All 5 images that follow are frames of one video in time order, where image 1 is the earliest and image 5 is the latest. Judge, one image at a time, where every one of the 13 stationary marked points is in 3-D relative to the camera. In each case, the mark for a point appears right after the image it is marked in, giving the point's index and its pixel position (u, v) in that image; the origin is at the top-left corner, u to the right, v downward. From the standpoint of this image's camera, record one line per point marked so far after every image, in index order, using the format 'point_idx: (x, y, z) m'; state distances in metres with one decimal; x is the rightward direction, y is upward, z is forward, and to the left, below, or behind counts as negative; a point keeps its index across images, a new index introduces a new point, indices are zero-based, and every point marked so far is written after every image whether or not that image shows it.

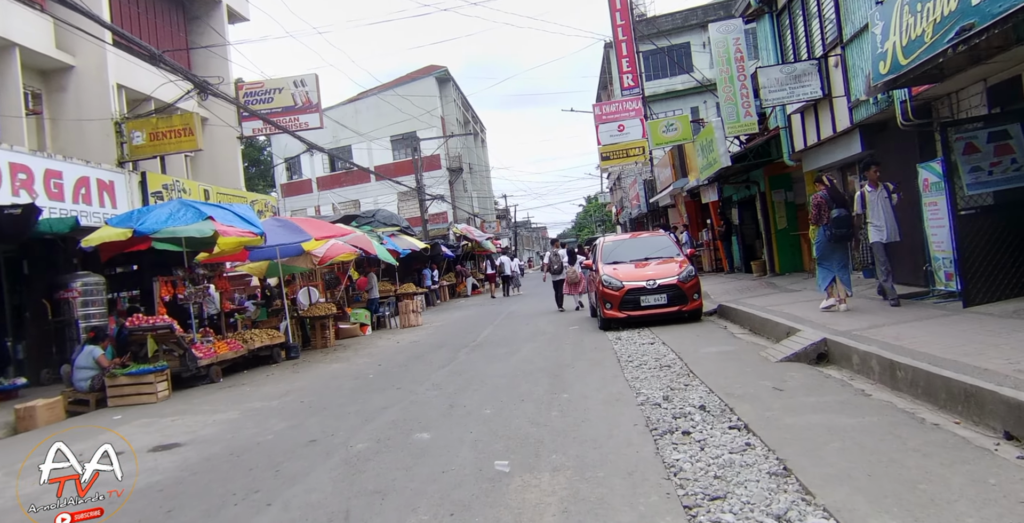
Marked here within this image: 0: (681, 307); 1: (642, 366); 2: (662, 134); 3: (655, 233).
0: (+2.9, -0.8, +10.6) m
1: (+1.5, -1.2, +7.3) m
2: (+3.9, +3.3, +16.3) m
3: (+2.9, +0.6, +12.8) m
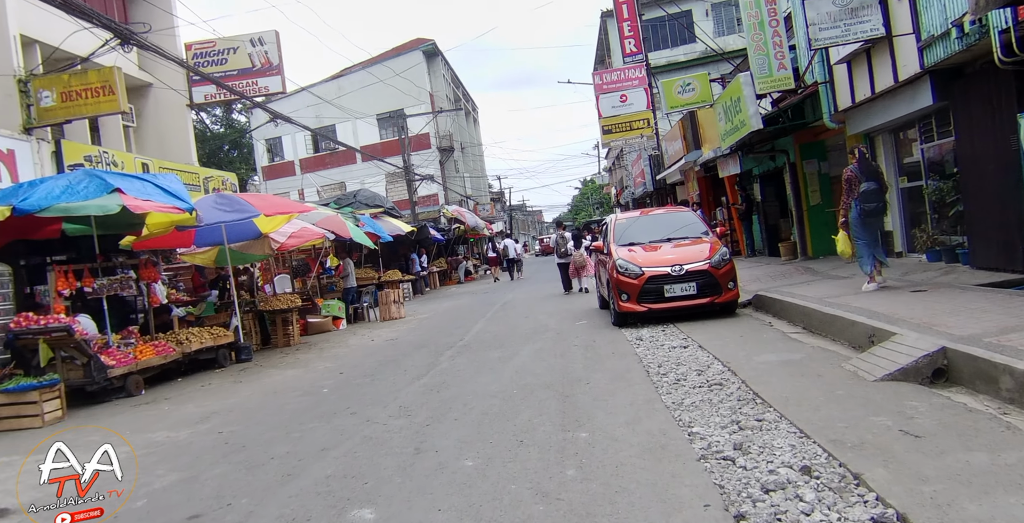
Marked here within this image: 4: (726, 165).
0: (+2.7, -0.5, +8.7) m
1: (+1.4, -1.0, +5.4) m
2: (+3.7, +3.7, +14.2) m
3: (+2.8, +0.9, +10.8) m
4: (+5.2, +2.4, +15.5) m
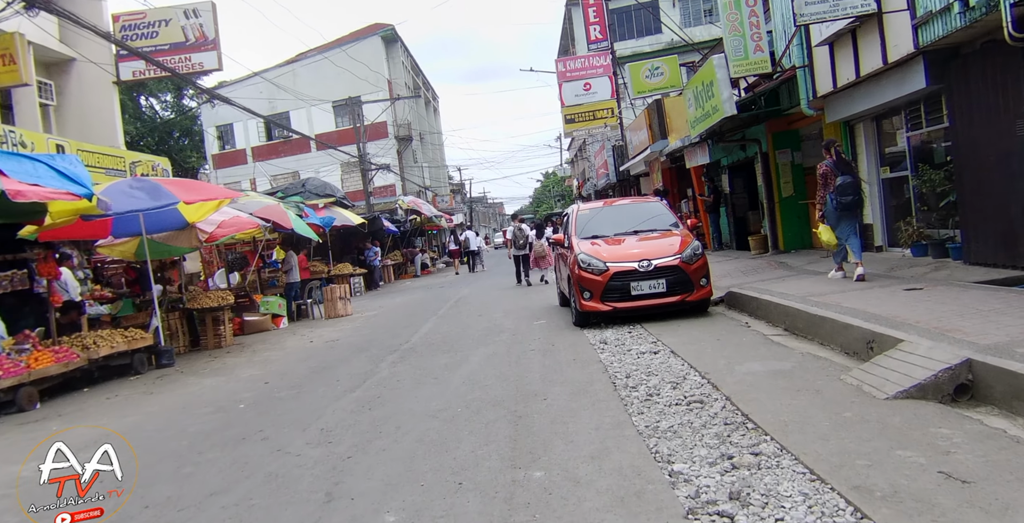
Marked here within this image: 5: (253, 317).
0: (+2.1, -0.4, +7.9) m
1: (+1.0, -1.0, +4.5) m
2: (+2.8, +3.8, +13.4) m
3: (+2.1, +1.0, +10.0) m
4: (+4.2, +2.5, +14.9) m
5: (-5.1, -1.1, +12.6) m
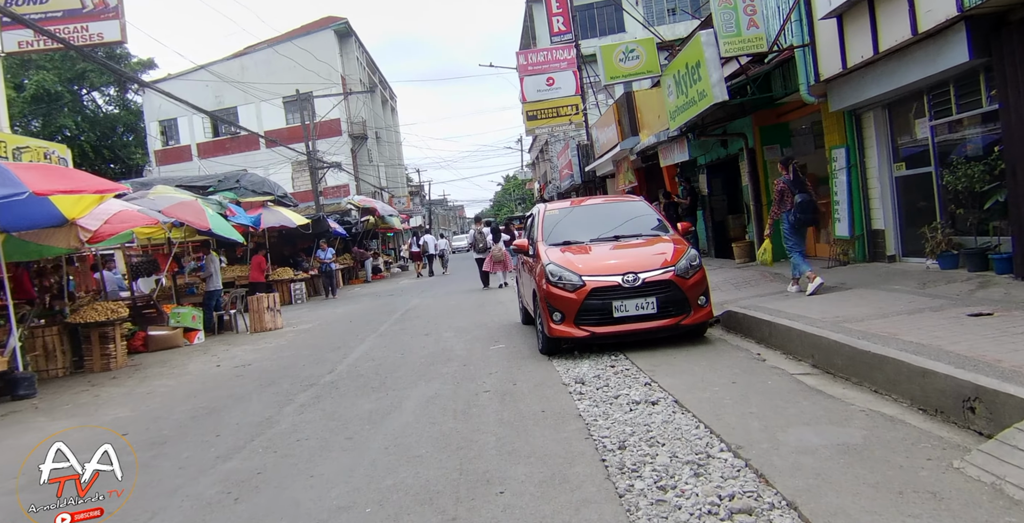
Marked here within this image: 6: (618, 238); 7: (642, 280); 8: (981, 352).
0: (+1.7, -0.6, +6.3) m
1: (+0.7, -1.1, +2.9) m
2: (+2.0, +3.6, +11.9) m
3: (+1.4, +0.8, +8.4) m
4: (+3.3, +2.3, +13.4) m
5: (-5.8, -1.2, +10.6) m
6: (+1.3, +0.3, +7.5) m
7: (+1.3, -0.2, +6.2) m
8: (+2.9, -0.6, +4.0) m
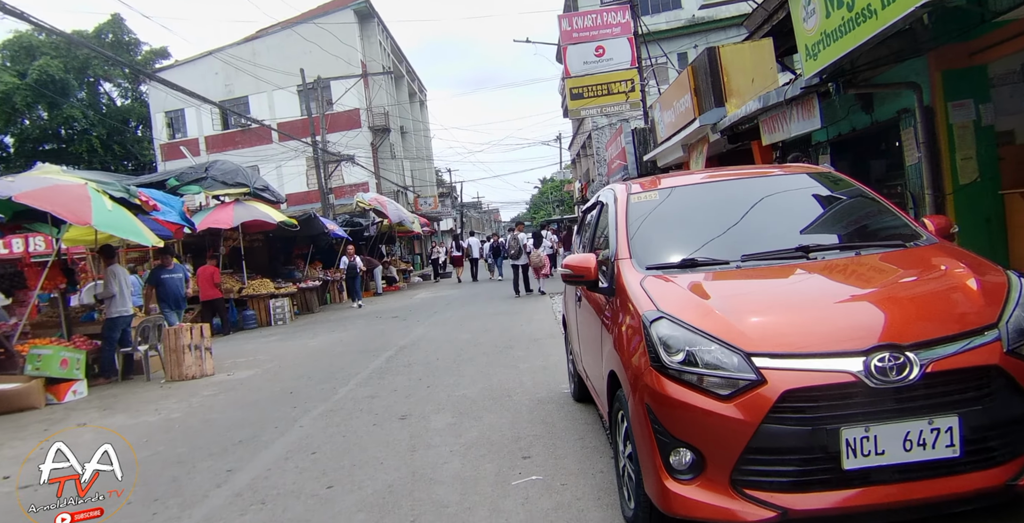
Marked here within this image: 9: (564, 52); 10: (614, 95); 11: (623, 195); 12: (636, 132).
0: (+1.8, -0.8, +2.3) m
1: (+0.7, -1.3, -1.1) m
2: (+2.5, +3.4, +7.9) m
3: (+1.8, +0.6, +4.4) m
4: (+3.9, +2.0, +9.3) m
5: (-5.4, -1.3, +6.9) m
6: (+1.5, 0.0, +3.5) m
7: (+1.5, -0.4, +2.2) m
8: (+3.0, -0.8, -0.1) m
9: (+1.4, +5.7, +17.5) m
10: (+2.9, +4.7, +18.3) m
11: (+0.7, +0.5, +4.4) m
12: (+3.6, +3.7, +18.9) m
